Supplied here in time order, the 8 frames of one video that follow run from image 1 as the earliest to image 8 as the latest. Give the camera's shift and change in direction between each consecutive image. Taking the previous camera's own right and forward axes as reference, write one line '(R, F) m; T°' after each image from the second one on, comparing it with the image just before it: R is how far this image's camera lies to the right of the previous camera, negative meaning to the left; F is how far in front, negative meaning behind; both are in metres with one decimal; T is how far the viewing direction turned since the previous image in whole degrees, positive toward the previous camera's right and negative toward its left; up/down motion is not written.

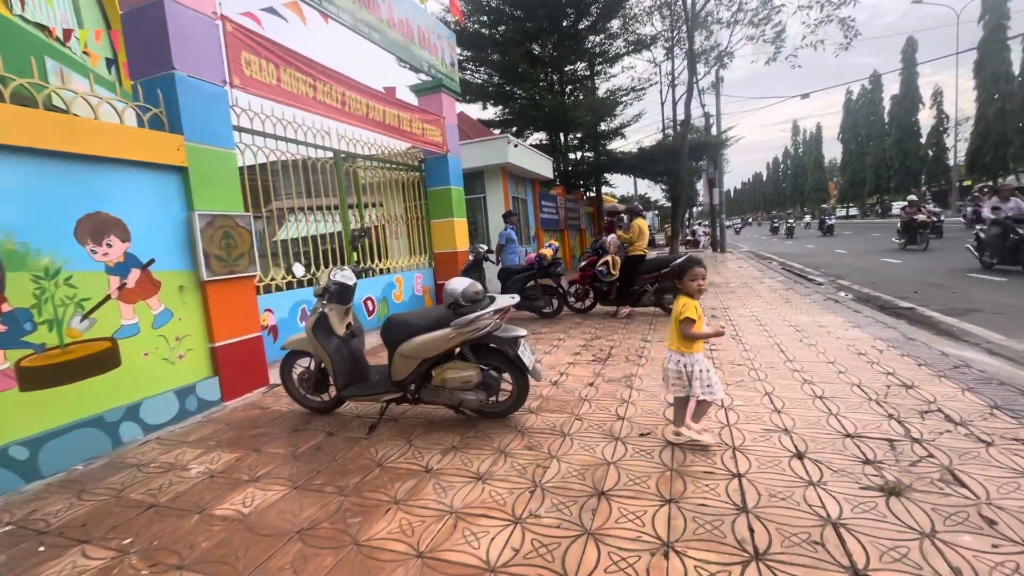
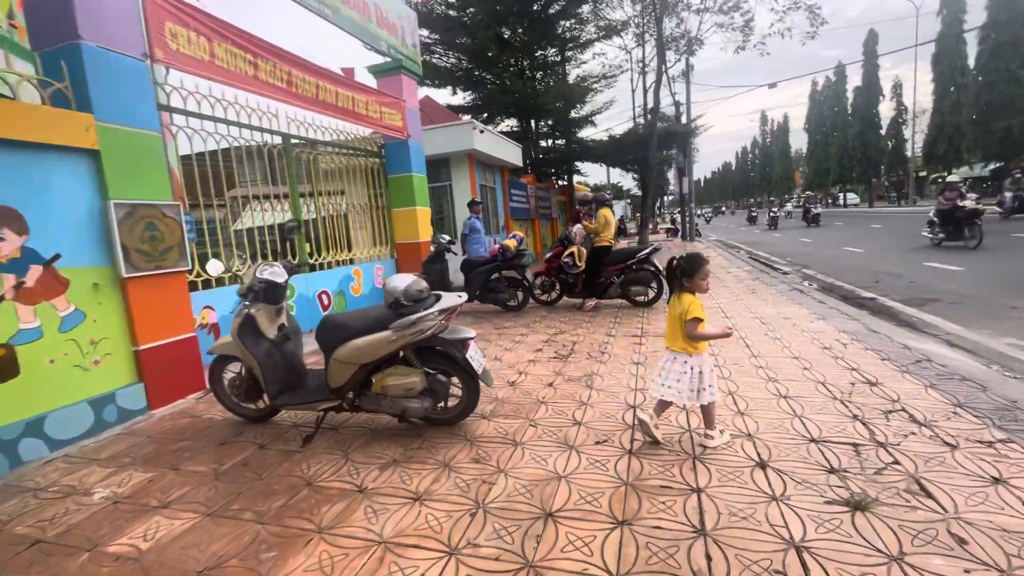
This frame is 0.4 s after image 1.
(+0.2, +0.3) m; +3°
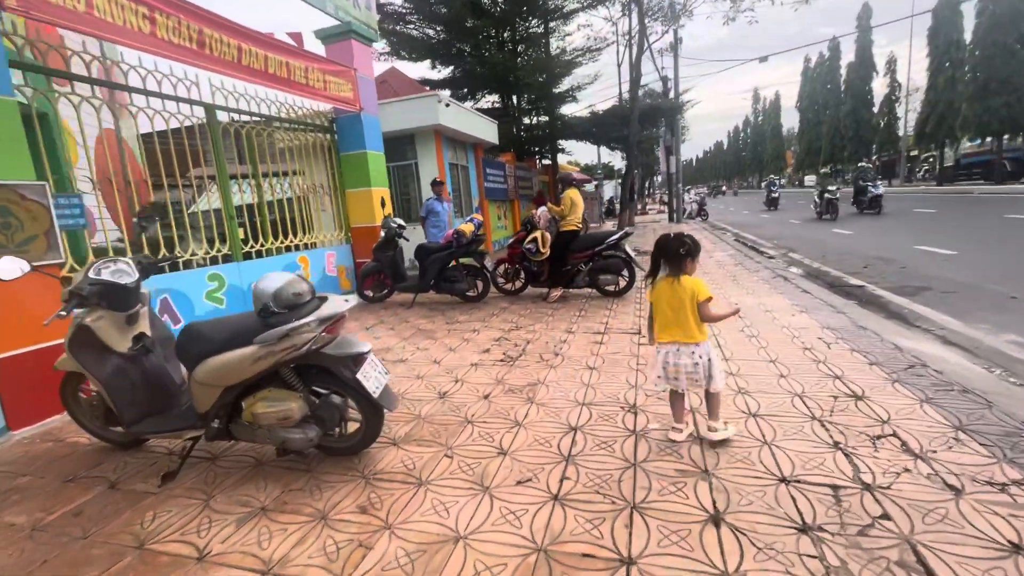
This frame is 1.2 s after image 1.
(+0.4, +0.6) m; +1°
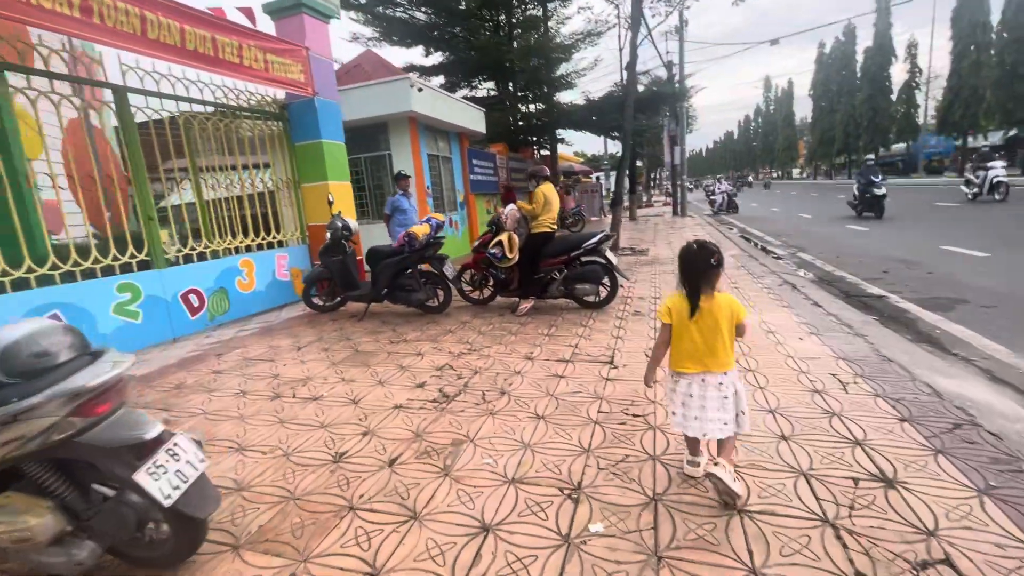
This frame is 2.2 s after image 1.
(+0.5, +0.8) m; -1°
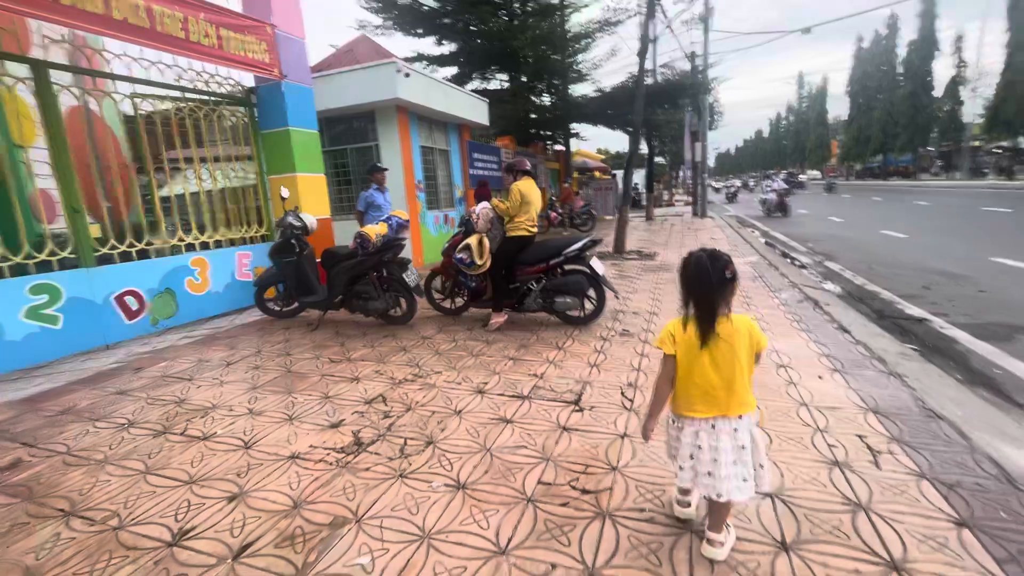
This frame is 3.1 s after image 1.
(+0.5, +0.7) m; -3°
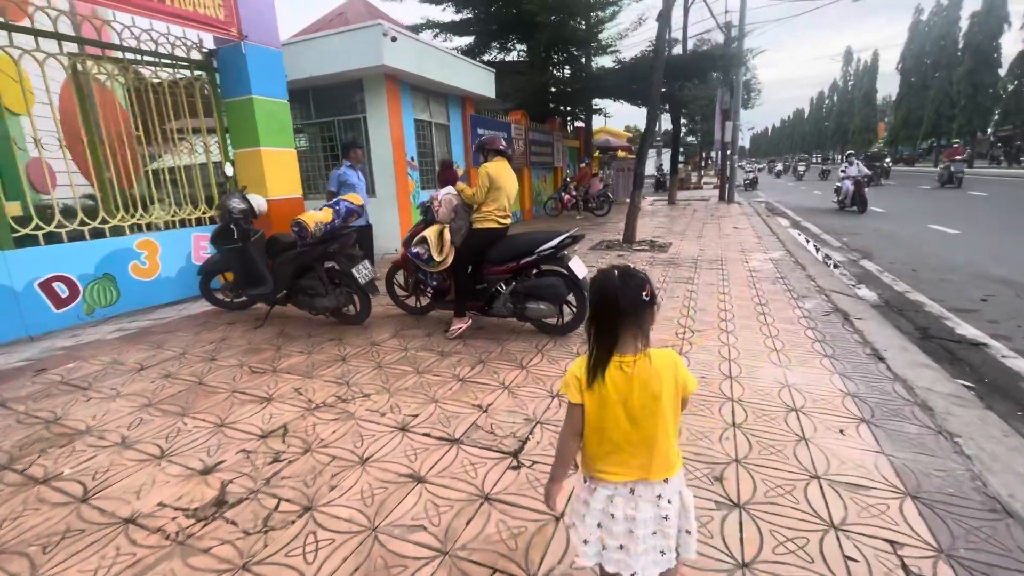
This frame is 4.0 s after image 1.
(+0.5, +0.7) m; -3°
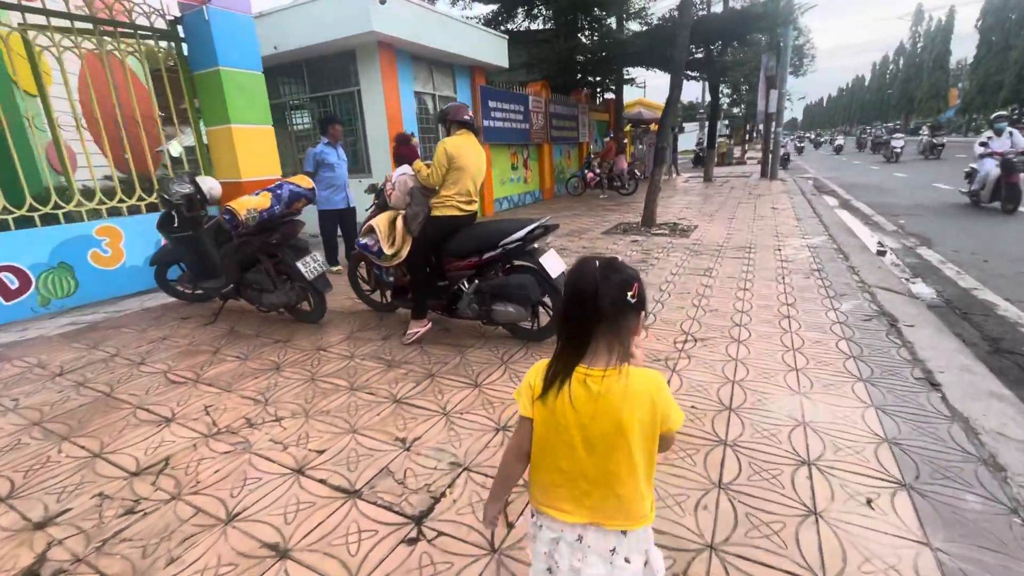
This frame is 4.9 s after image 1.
(+0.5, +0.6) m; -4°
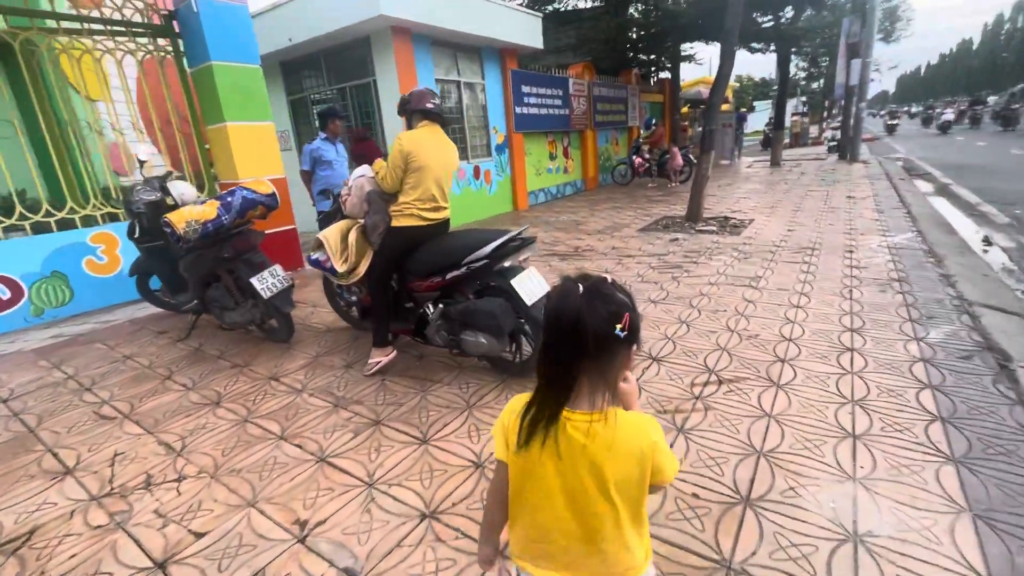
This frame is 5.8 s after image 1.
(+0.5, +0.6) m; -7°
